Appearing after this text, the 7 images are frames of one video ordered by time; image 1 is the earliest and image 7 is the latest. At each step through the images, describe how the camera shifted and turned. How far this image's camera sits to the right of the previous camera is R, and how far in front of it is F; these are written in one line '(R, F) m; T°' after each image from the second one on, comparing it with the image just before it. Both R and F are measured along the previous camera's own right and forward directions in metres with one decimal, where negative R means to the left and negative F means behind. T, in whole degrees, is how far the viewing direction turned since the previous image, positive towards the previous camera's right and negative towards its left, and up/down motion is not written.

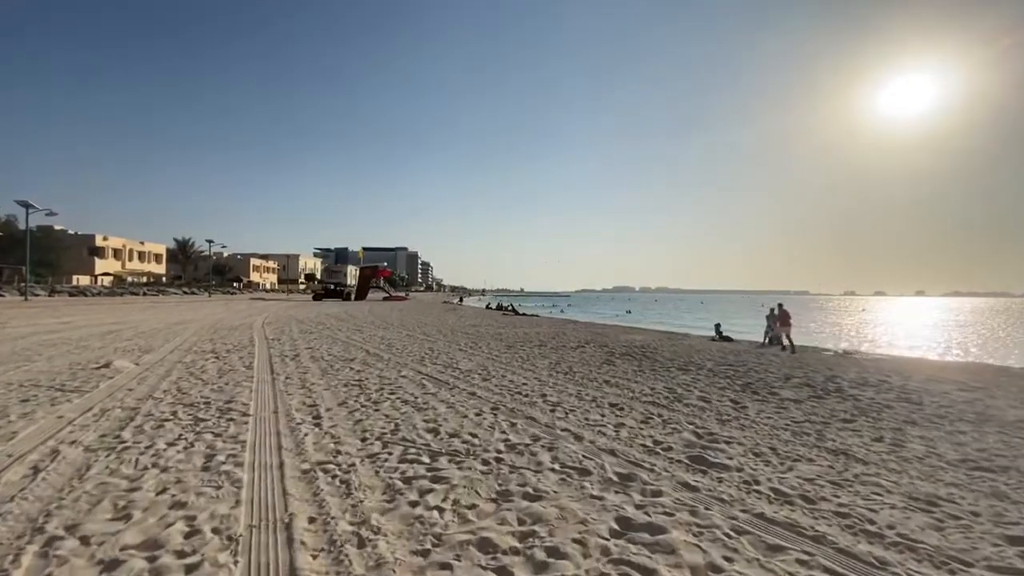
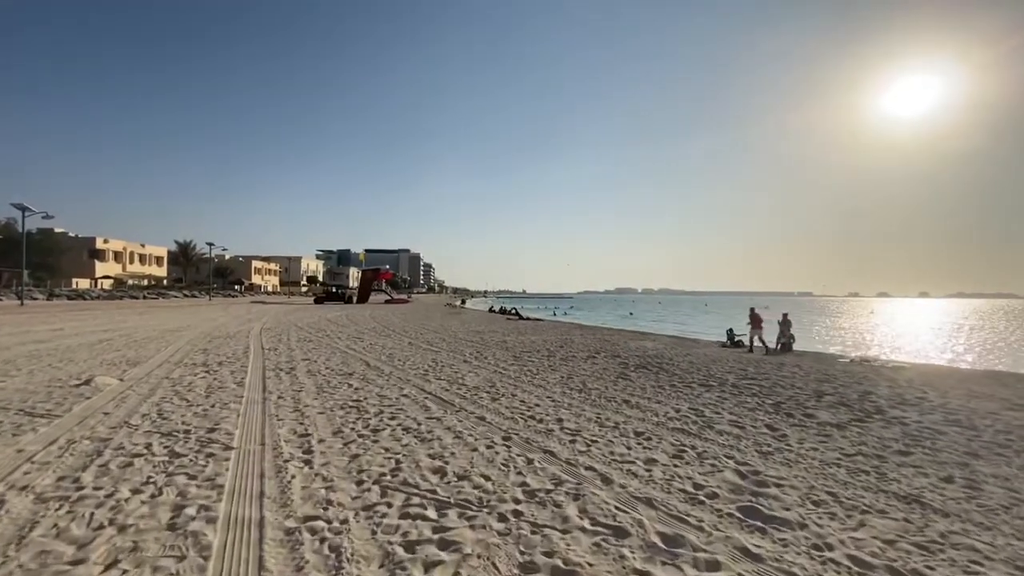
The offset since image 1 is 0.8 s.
(-0.2, +0.7) m; 0°
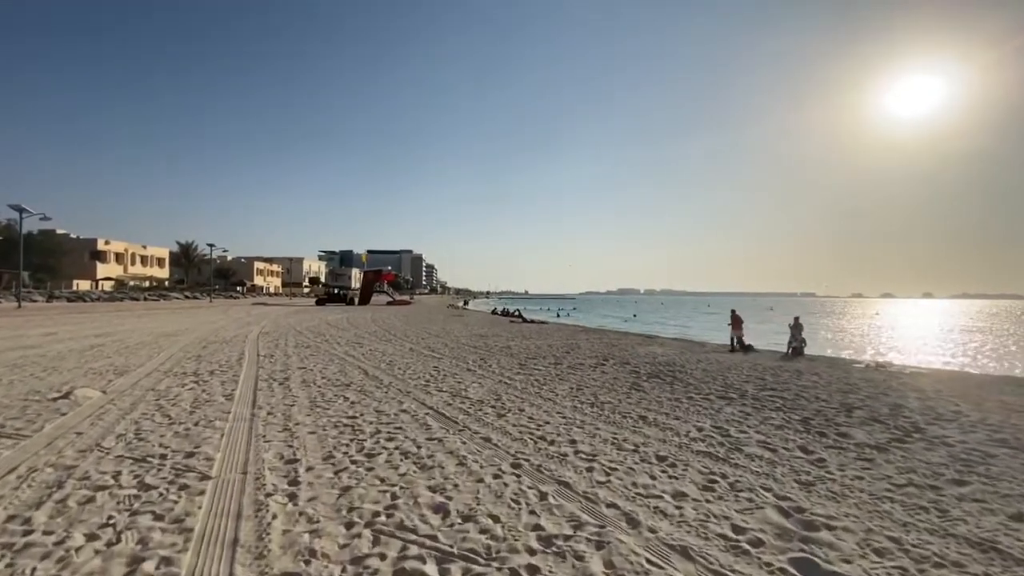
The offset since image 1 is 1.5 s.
(-0.1, +0.6) m; 0°
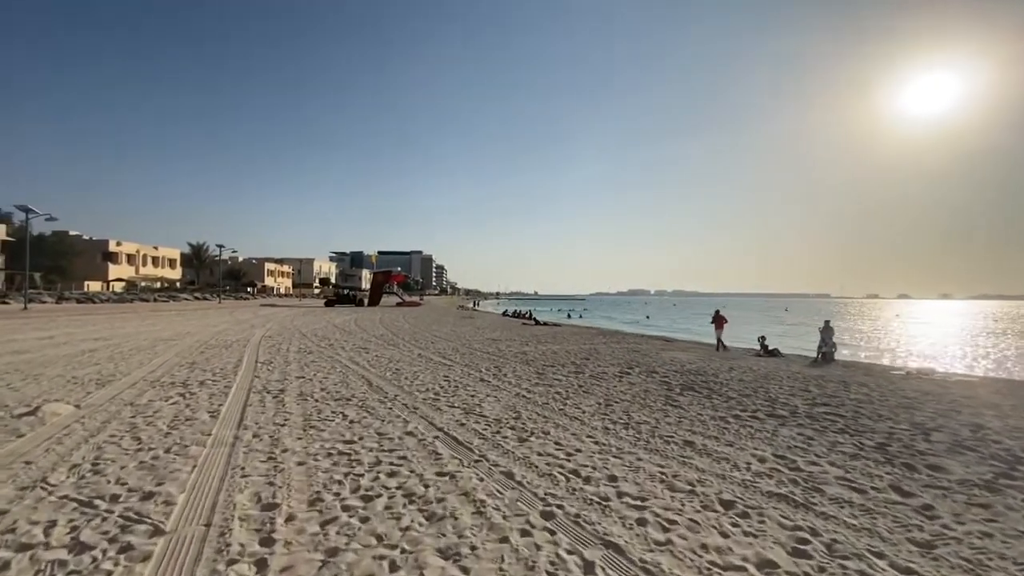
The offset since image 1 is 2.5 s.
(-0.2, +1.1) m; -1°
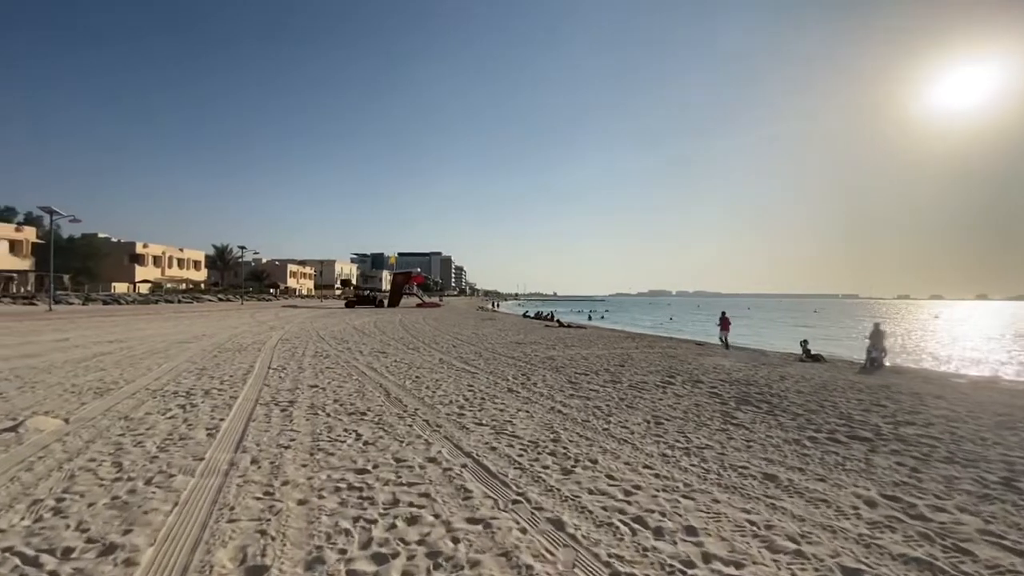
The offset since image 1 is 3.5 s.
(-0.3, +1.1) m; -2°
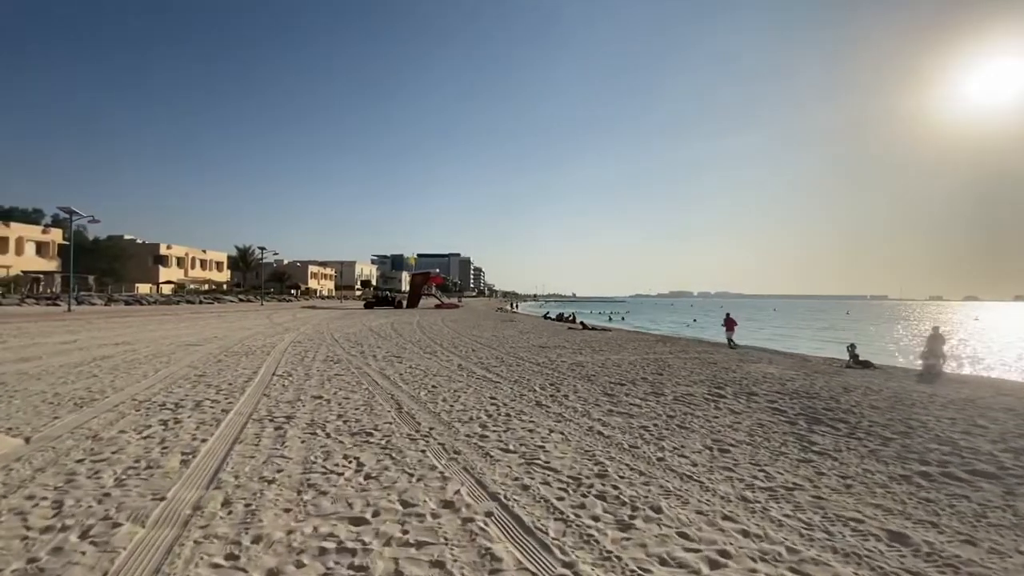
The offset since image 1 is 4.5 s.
(-0.2, +1.3) m; -2°
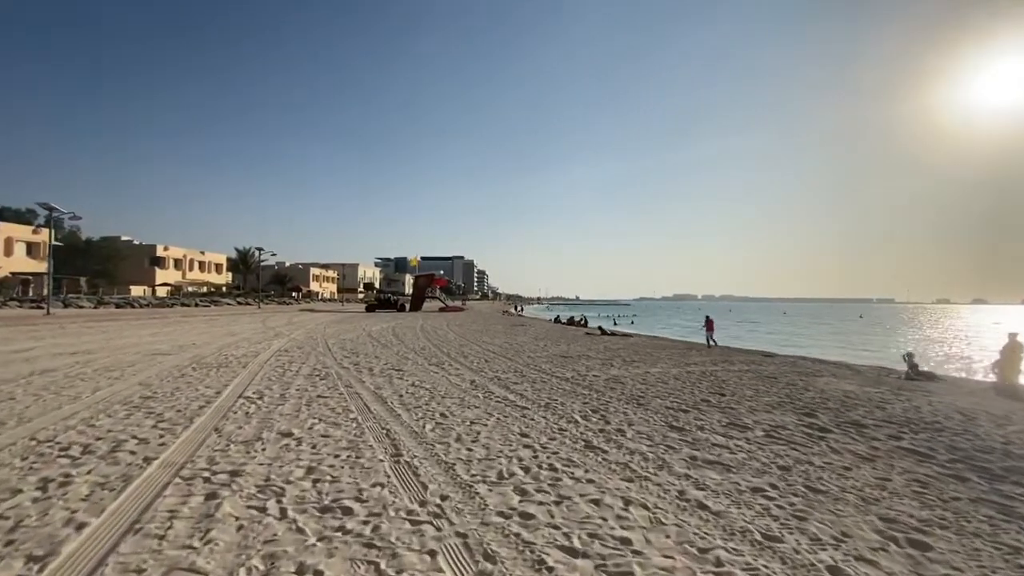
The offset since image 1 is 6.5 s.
(-0.5, +2.5) m; 0°
